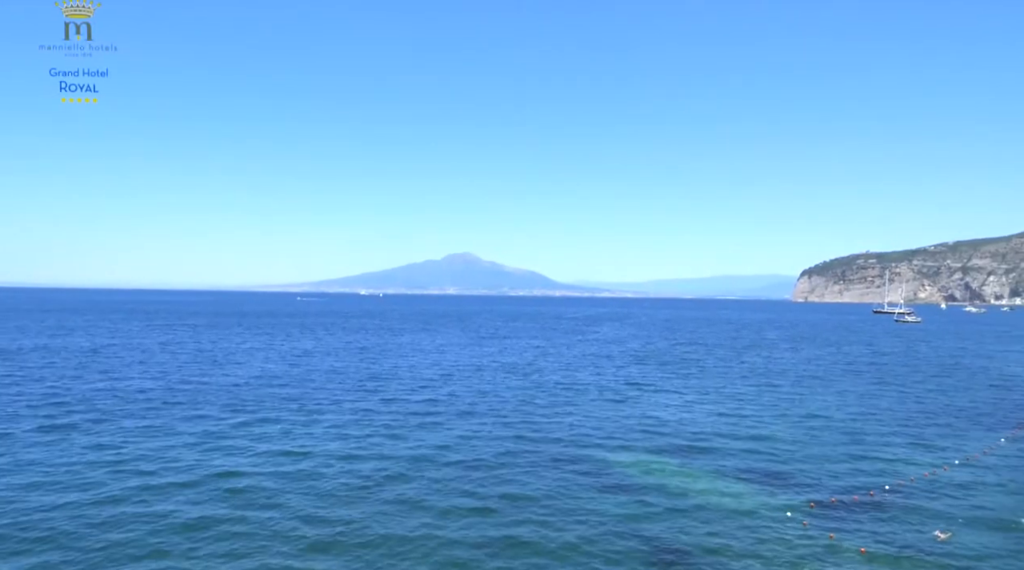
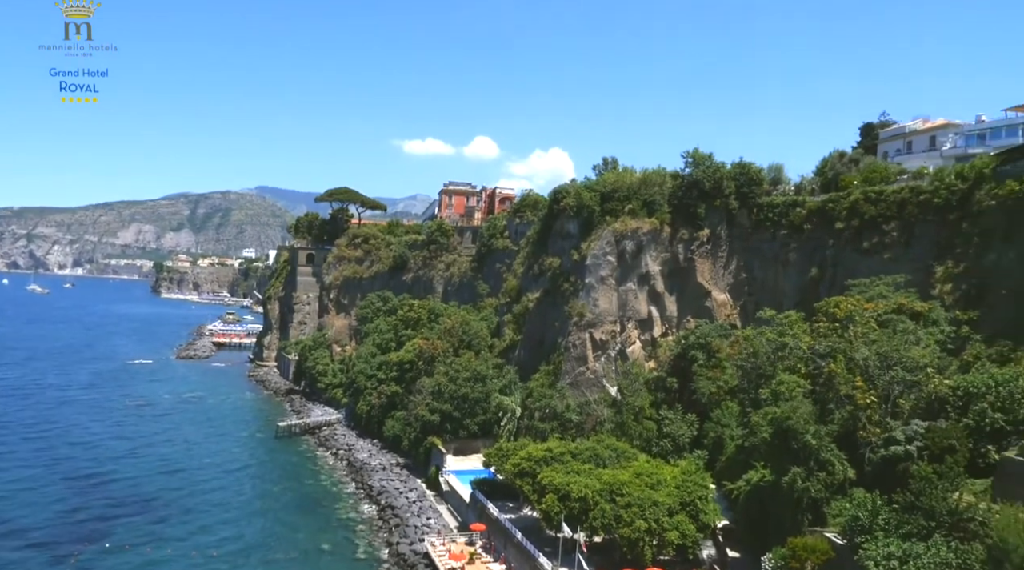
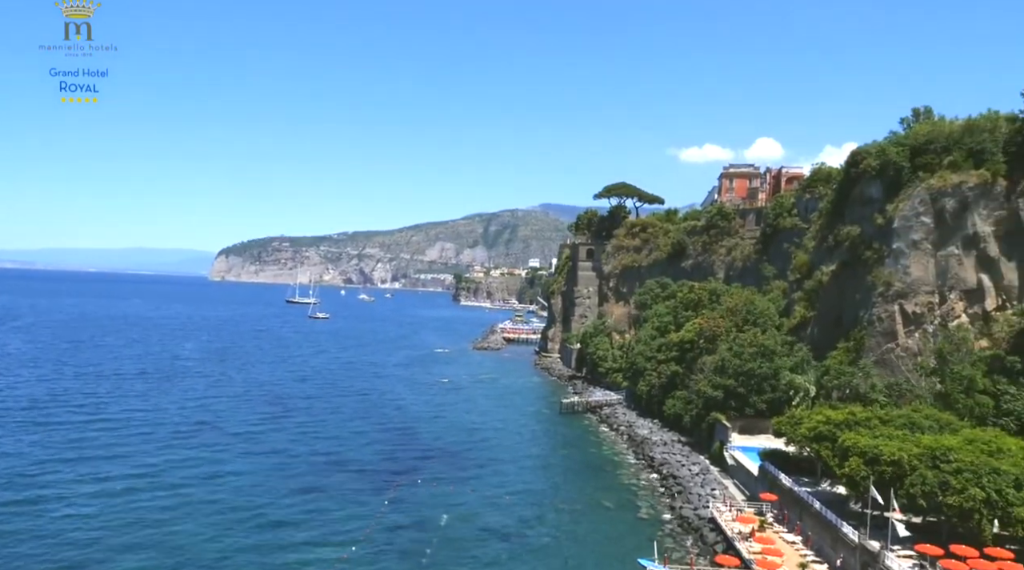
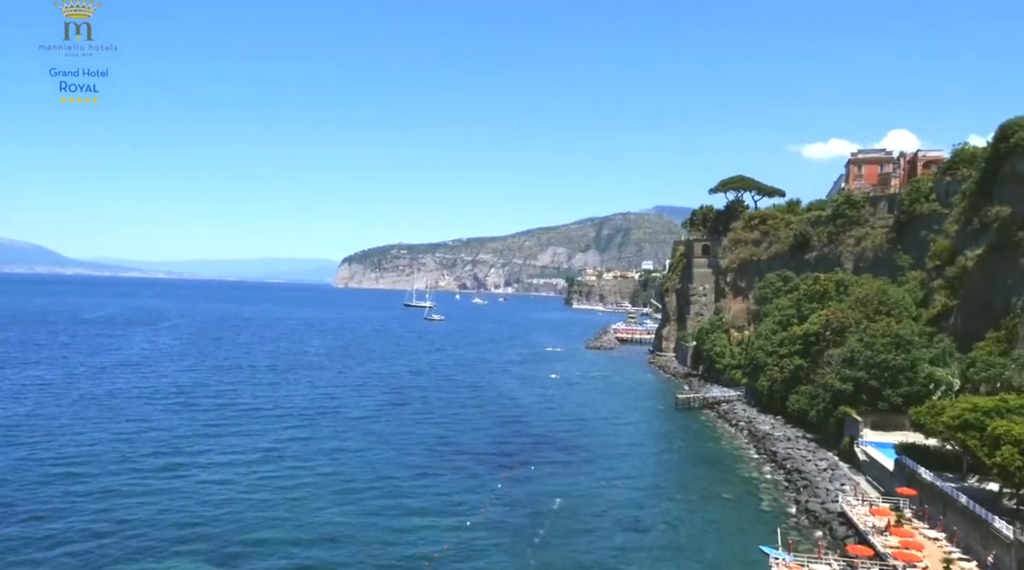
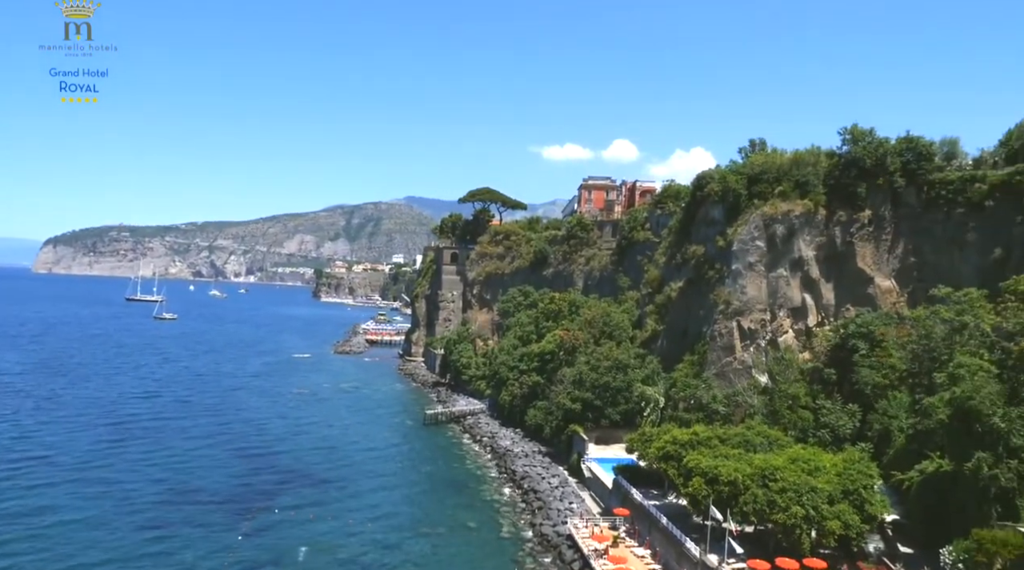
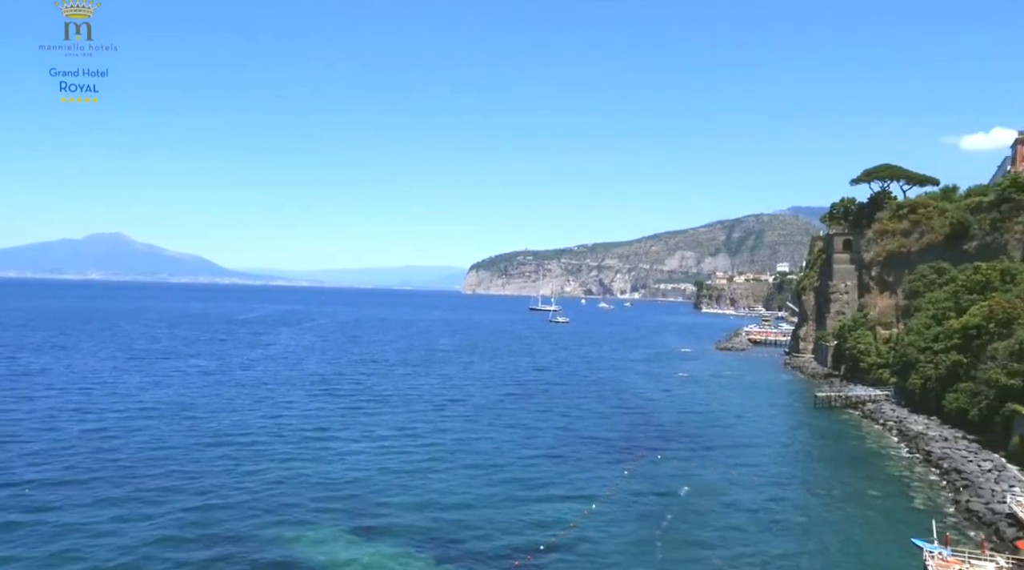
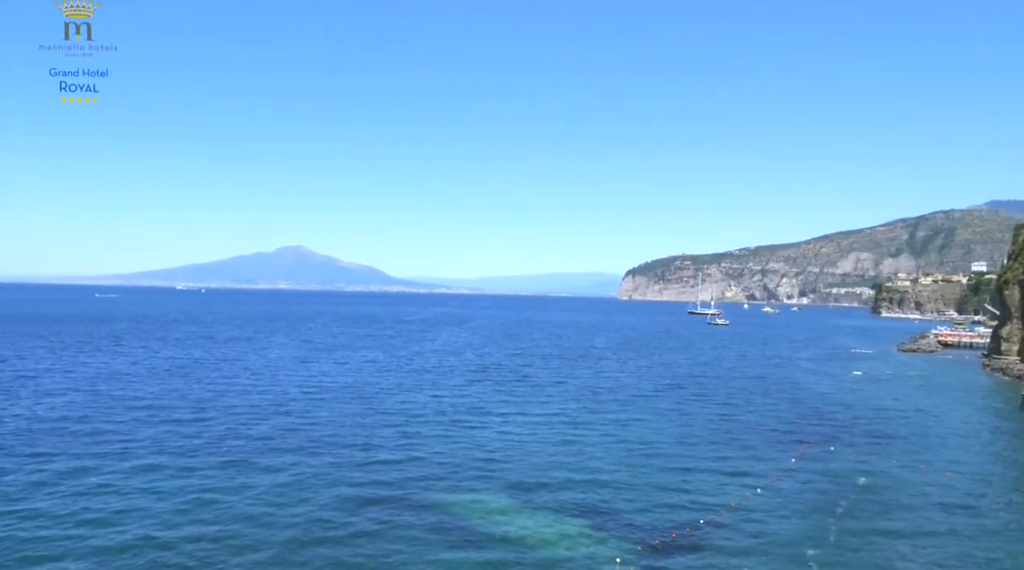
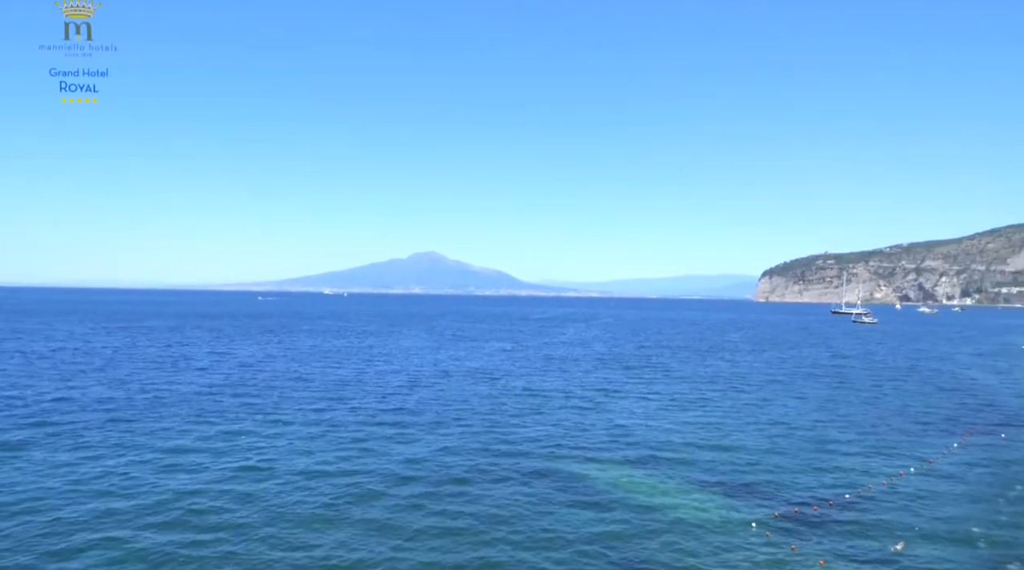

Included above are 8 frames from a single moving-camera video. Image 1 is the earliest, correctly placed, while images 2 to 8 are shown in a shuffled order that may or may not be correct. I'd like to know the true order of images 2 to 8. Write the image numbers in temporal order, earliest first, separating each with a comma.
8, 7, 6, 4, 3, 5, 2
